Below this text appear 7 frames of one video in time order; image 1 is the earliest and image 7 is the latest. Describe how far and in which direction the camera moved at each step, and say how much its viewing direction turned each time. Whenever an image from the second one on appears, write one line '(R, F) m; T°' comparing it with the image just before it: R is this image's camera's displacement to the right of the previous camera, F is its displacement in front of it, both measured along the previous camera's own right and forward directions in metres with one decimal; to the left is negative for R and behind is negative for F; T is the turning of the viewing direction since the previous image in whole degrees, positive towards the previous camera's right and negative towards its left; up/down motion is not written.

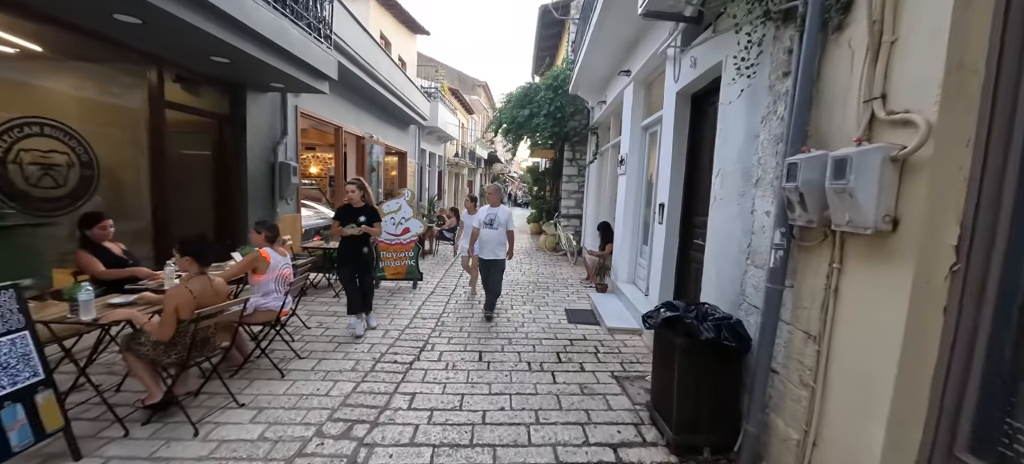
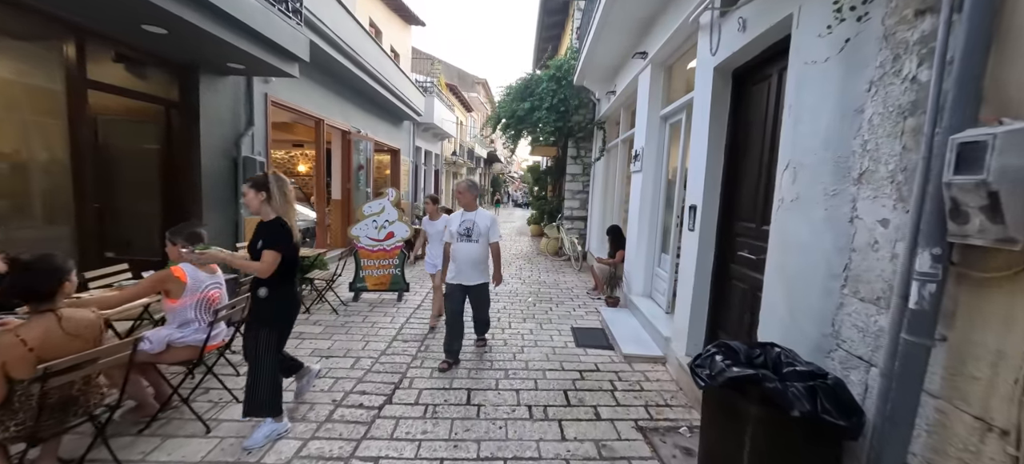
(0.0, +0.7) m; 0°
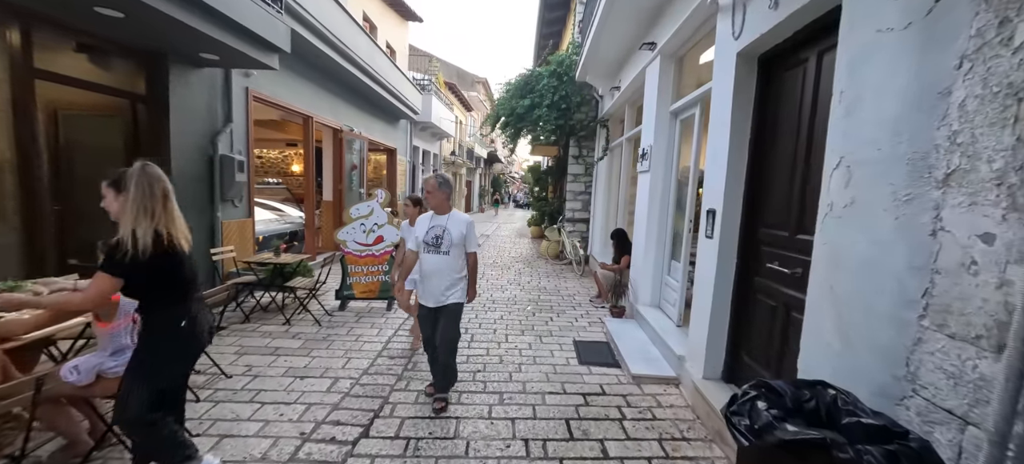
(0.0, +0.4) m; 0°
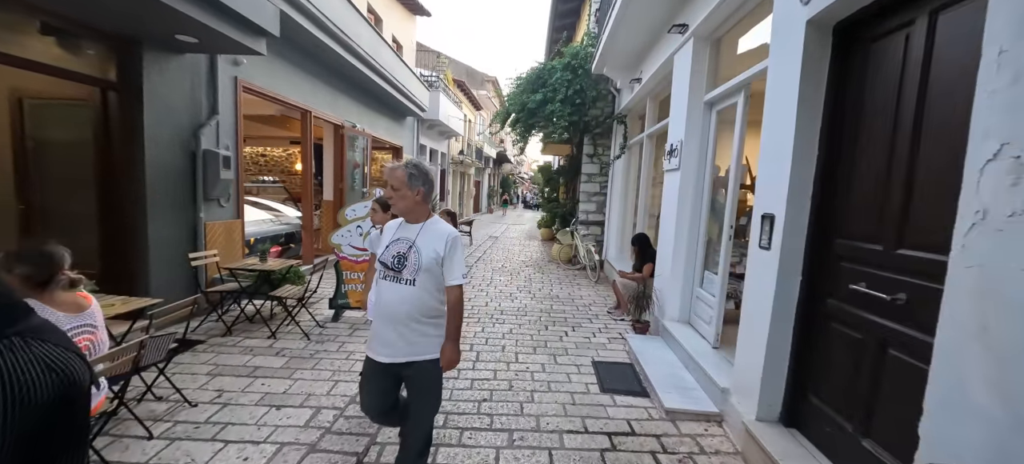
(0.0, +0.5) m; -1°
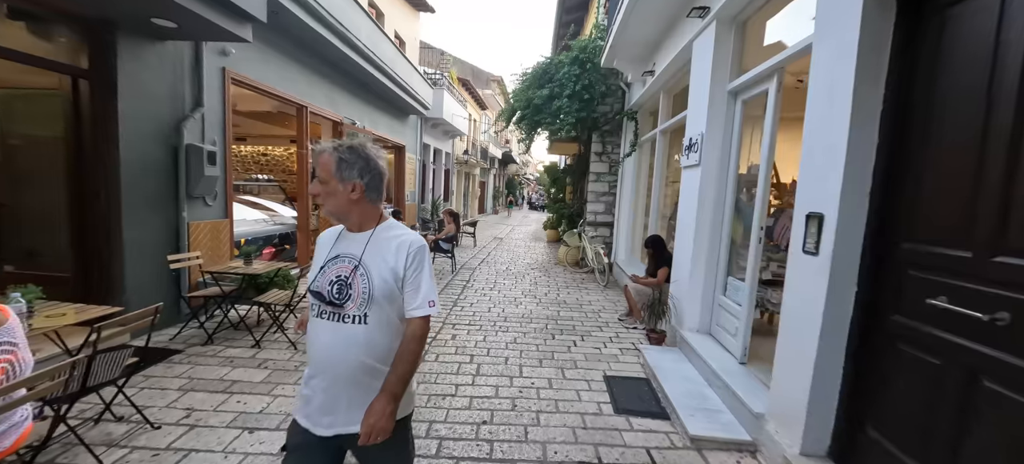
(0.0, +0.3) m; -1°
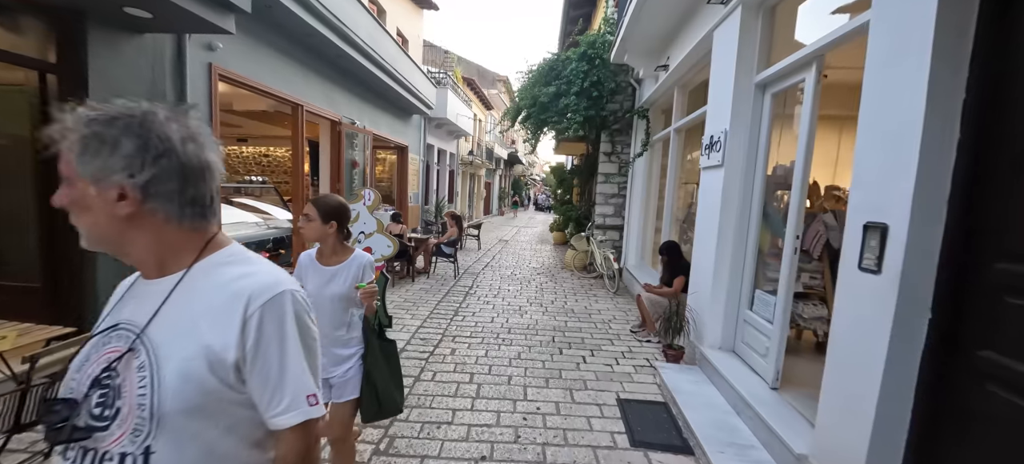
(0.0, +0.3) m; -1°
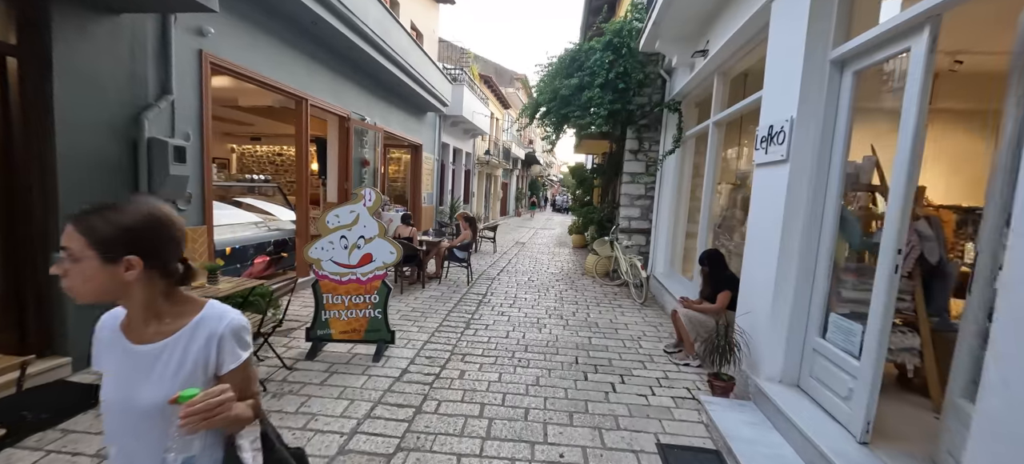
(0.0, +0.5) m; -2°
